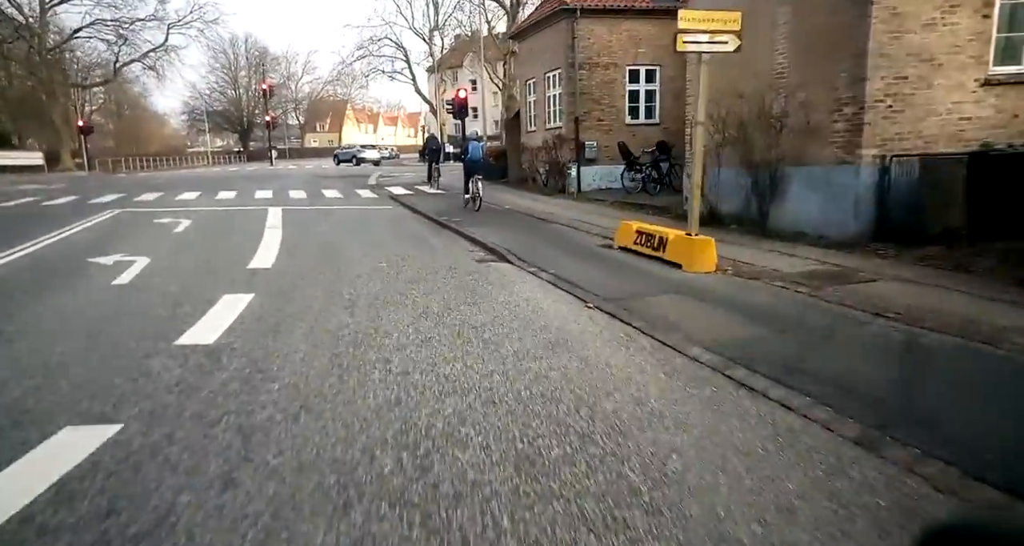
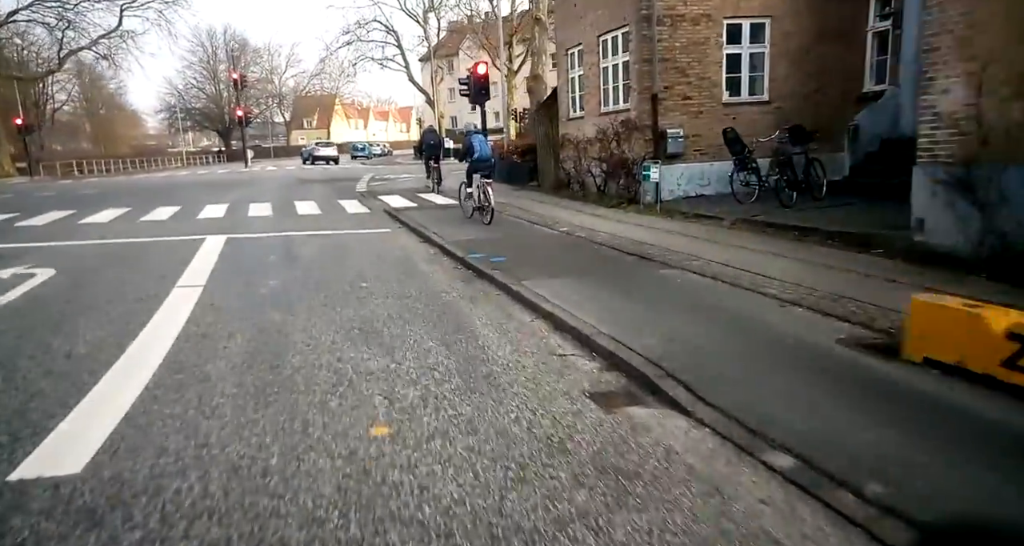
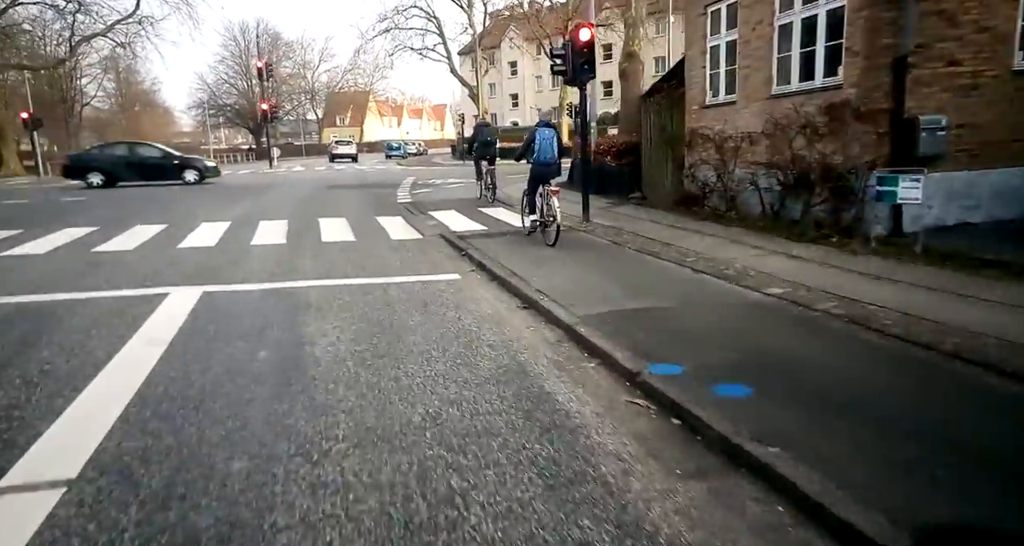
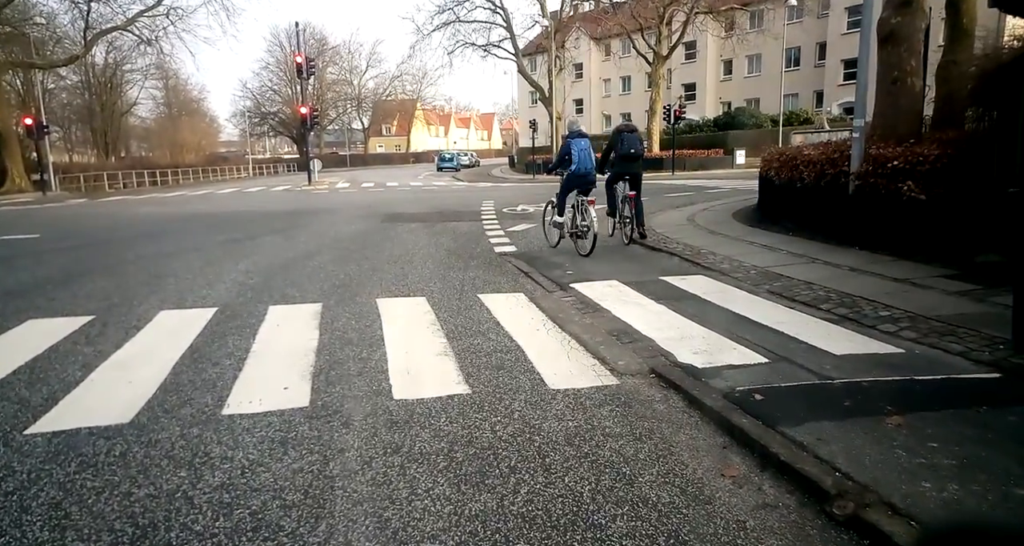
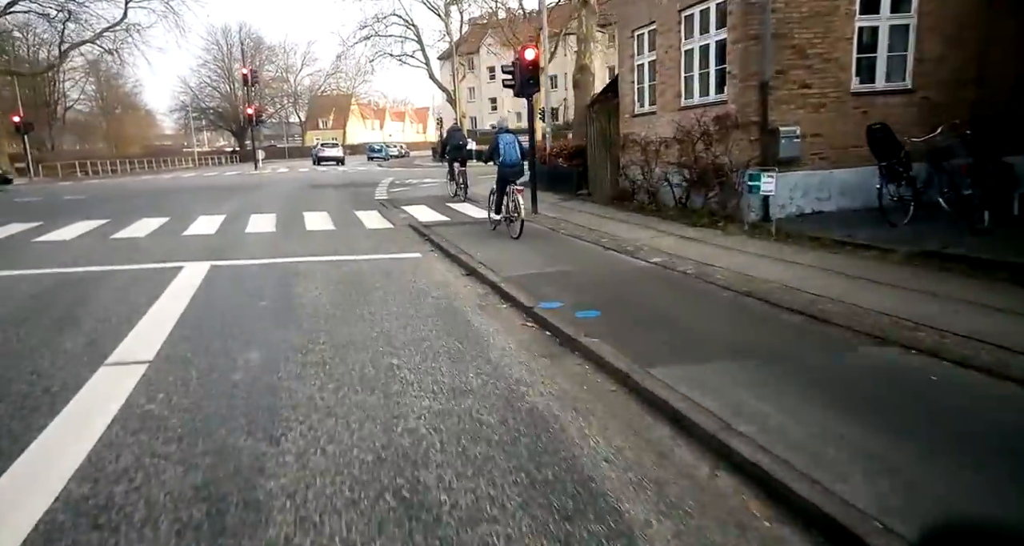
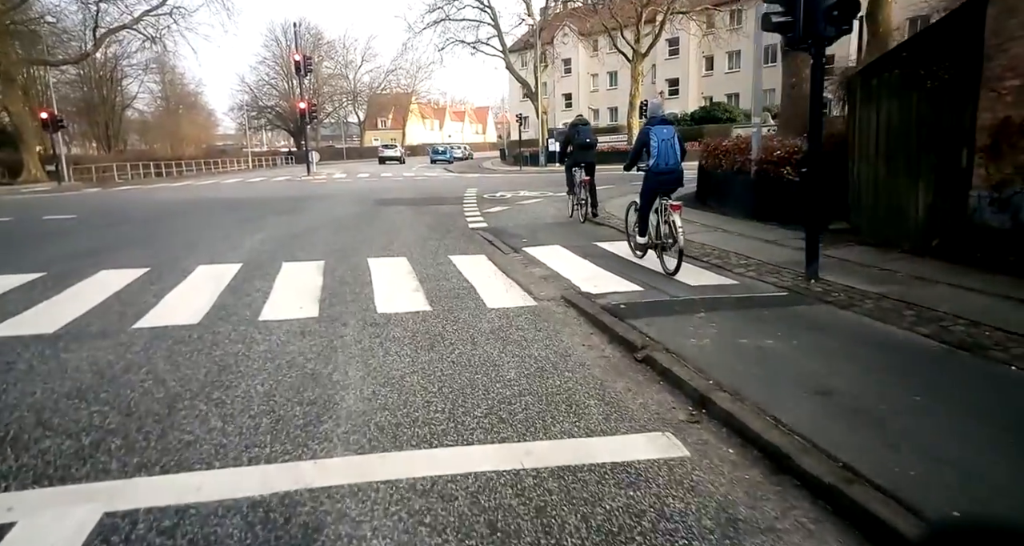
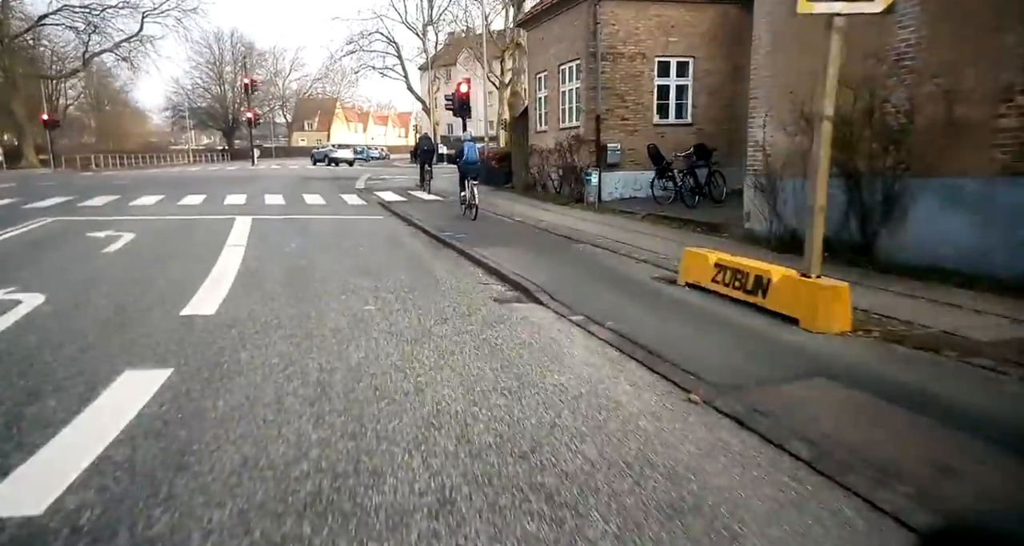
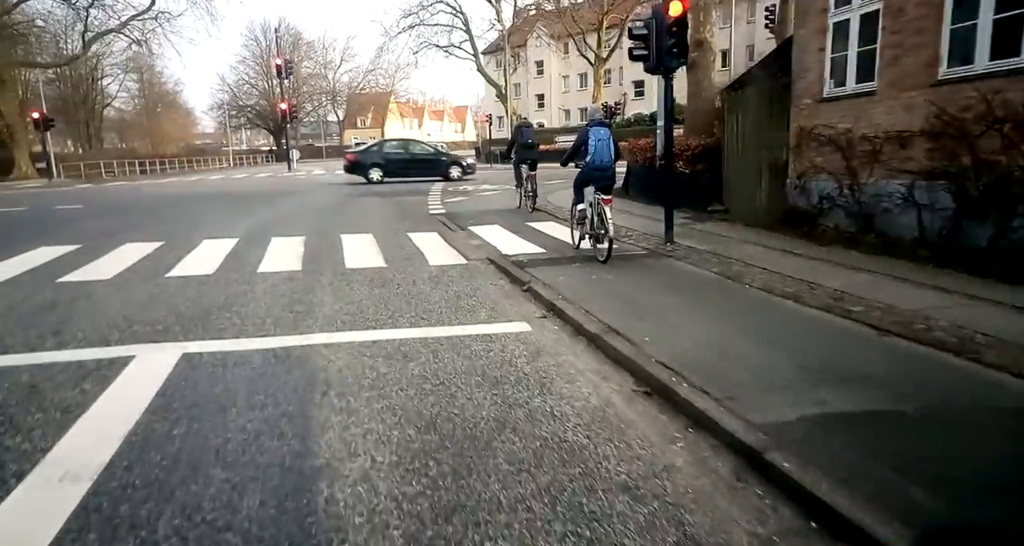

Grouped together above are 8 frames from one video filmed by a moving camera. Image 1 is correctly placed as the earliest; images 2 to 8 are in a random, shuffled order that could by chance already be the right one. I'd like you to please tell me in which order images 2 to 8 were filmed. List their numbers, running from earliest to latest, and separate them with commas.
7, 2, 5, 3, 8, 6, 4
